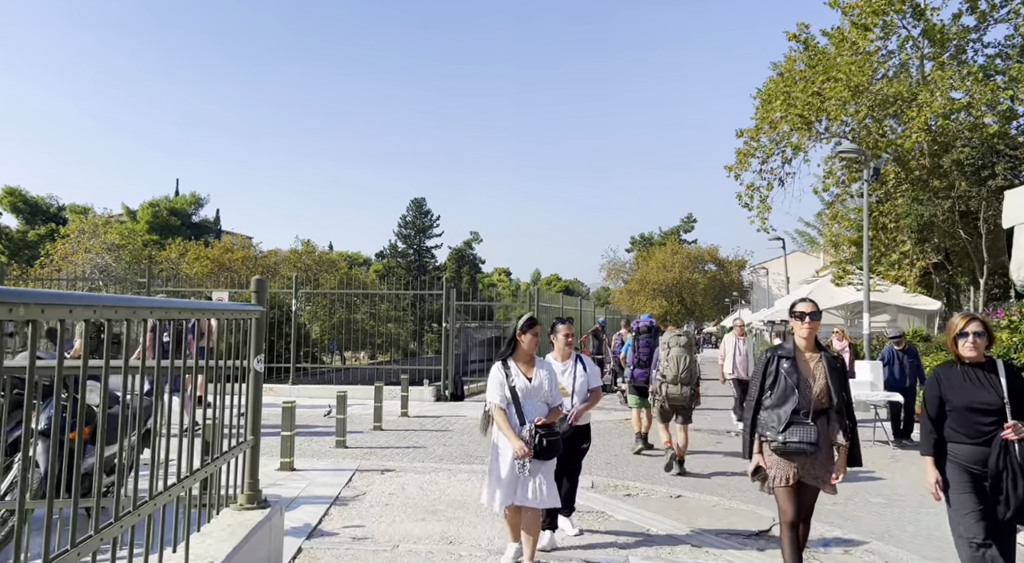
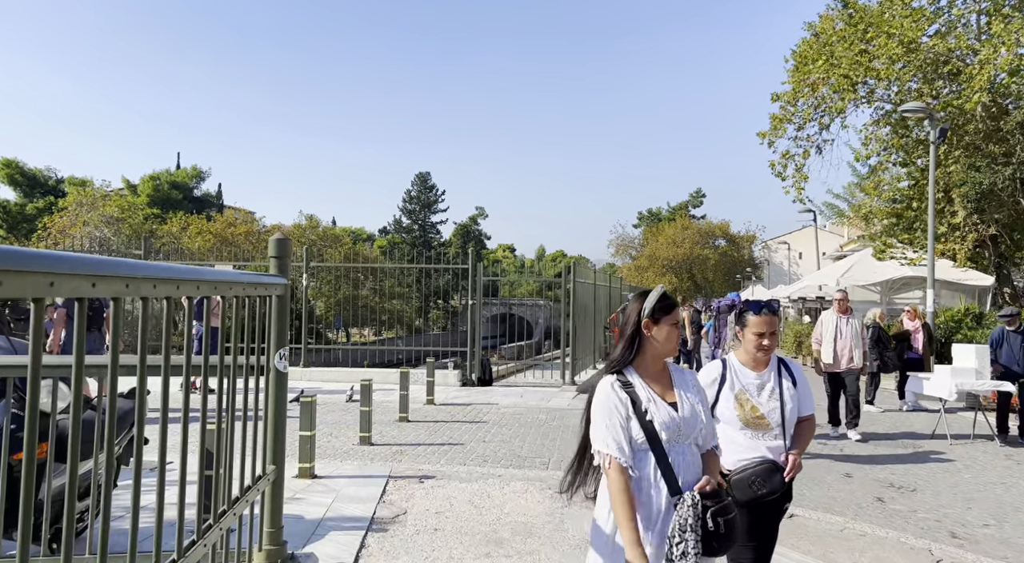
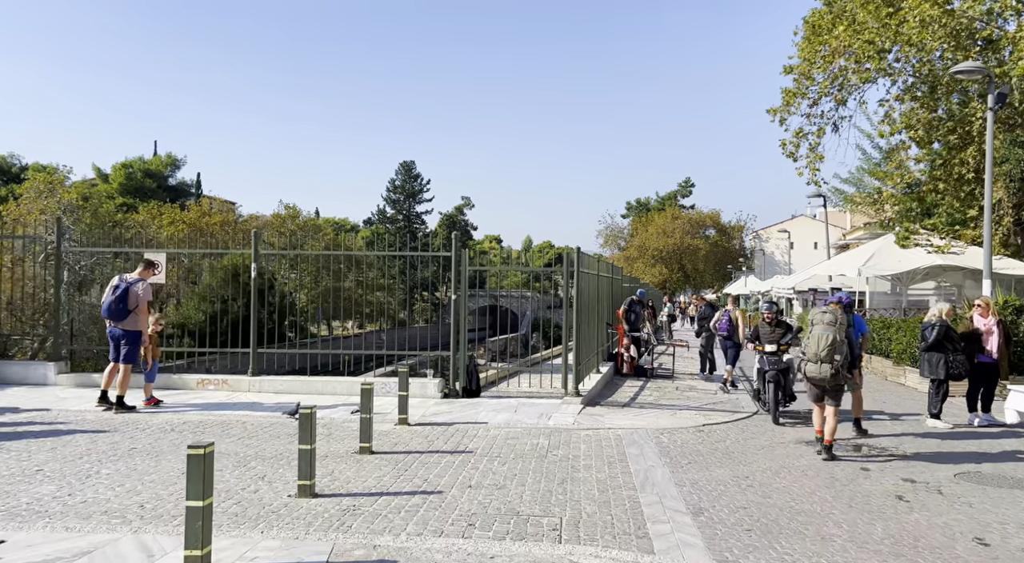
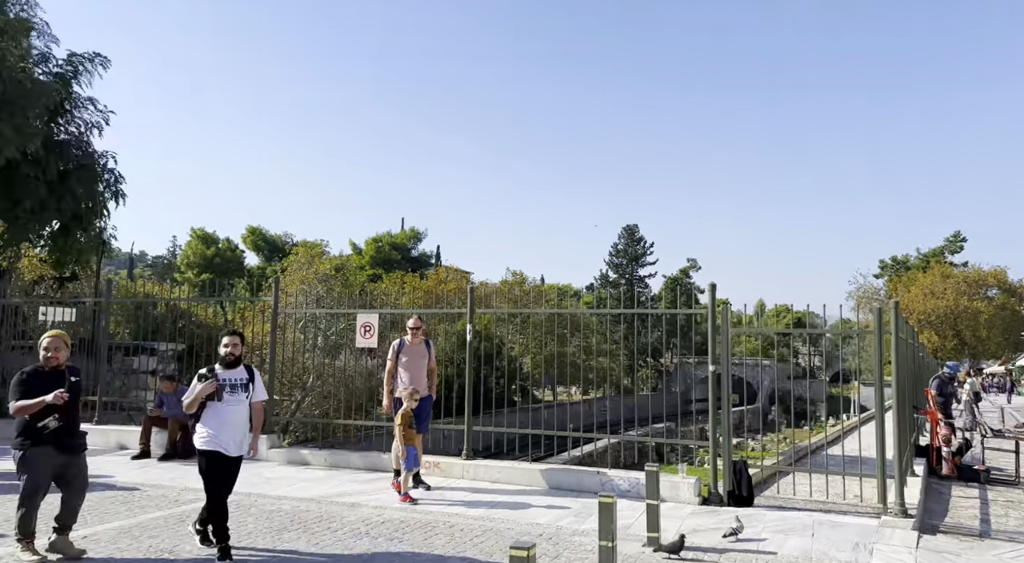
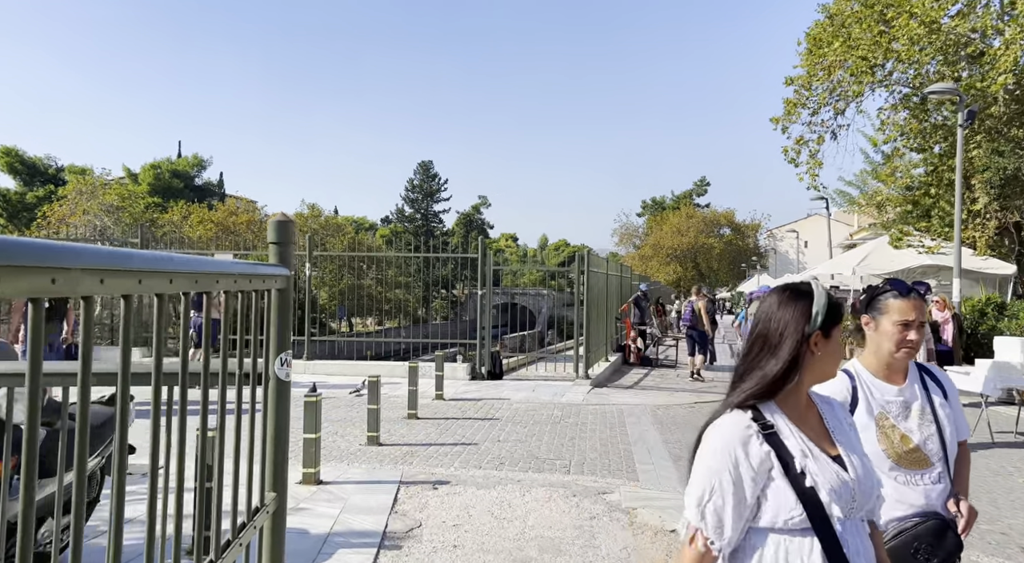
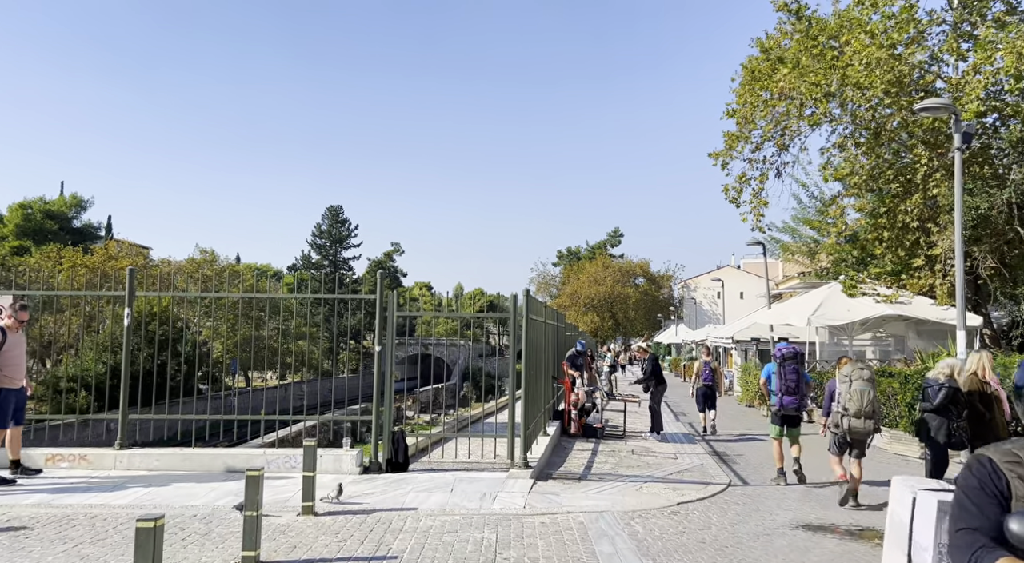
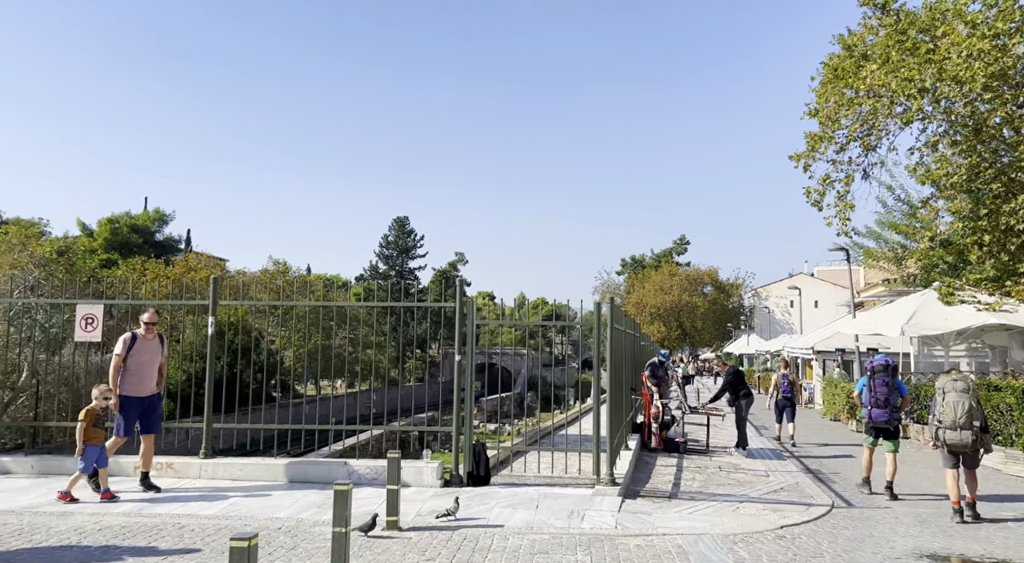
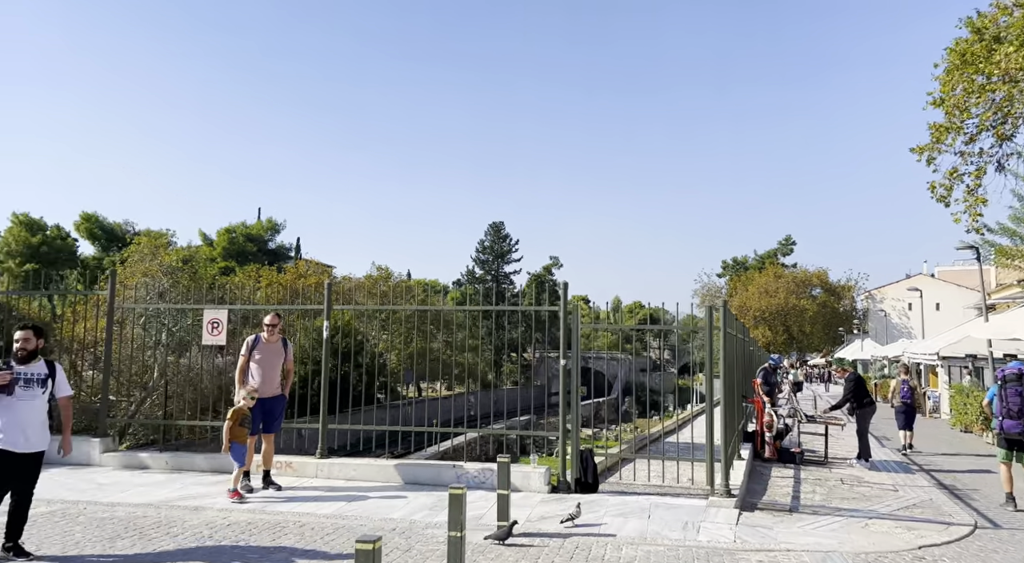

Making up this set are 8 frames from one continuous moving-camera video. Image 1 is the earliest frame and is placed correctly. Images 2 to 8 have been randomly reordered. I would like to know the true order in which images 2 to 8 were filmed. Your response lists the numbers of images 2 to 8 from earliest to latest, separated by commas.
2, 5, 3, 6, 7, 8, 4
